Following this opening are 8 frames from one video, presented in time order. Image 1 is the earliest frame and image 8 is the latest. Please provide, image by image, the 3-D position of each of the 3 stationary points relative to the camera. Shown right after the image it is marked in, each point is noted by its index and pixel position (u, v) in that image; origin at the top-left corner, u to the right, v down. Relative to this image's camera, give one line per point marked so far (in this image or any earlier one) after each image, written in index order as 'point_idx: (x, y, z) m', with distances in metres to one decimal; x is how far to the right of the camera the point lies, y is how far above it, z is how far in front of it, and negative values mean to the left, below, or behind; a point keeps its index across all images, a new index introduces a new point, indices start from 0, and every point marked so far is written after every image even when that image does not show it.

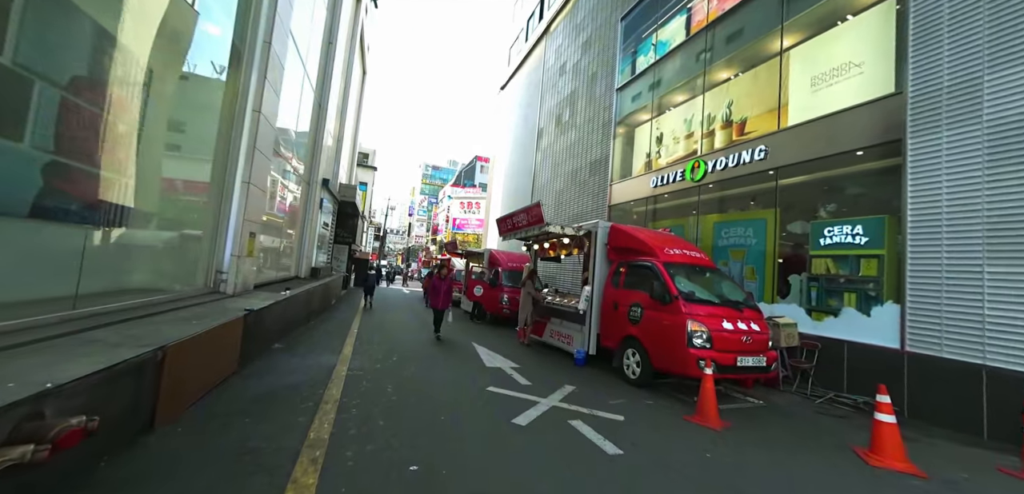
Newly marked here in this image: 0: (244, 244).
0: (-5.0, +0.1, +7.0) m
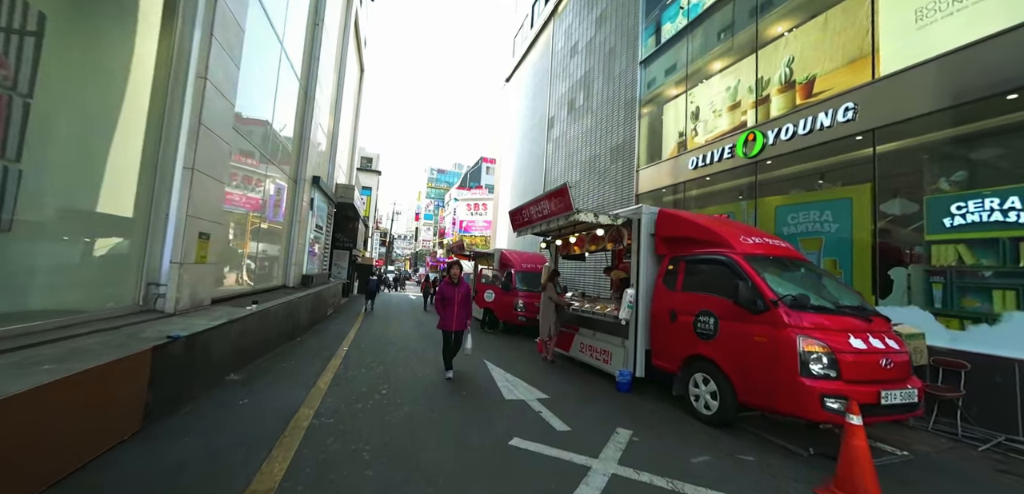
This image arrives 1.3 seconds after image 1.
0: (-4.7, 0.0, +5.5) m
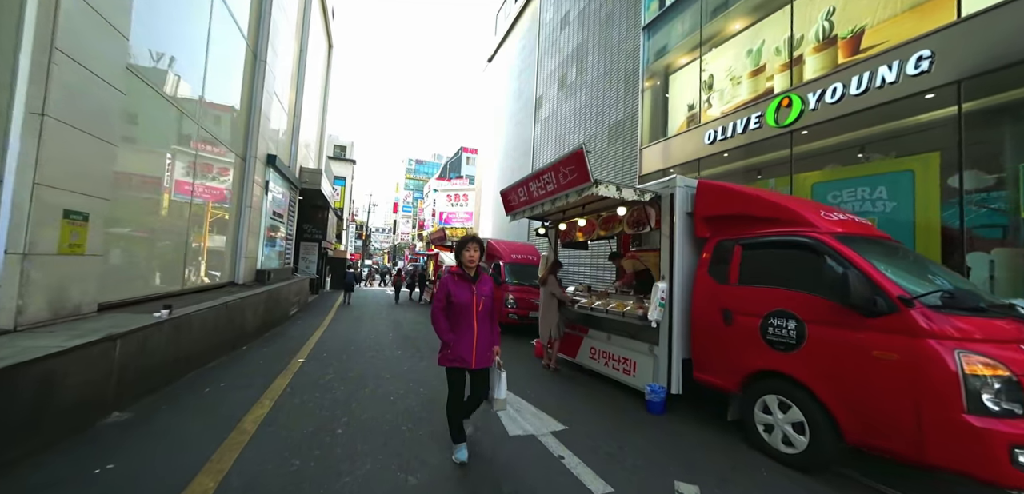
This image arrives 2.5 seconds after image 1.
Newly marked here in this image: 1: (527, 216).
0: (-4.7, +0.2, +3.9) m
1: (+0.2, +0.6, +6.7) m
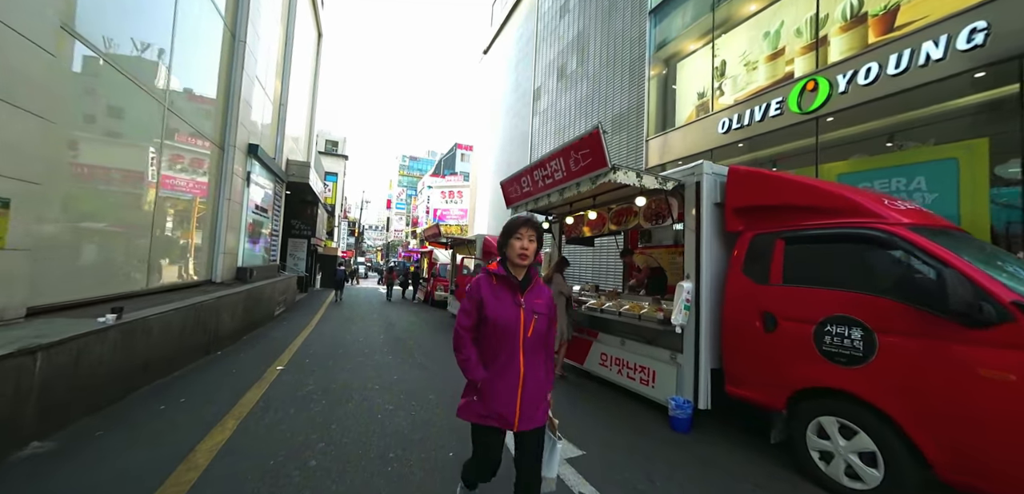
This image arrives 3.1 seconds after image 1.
0: (-4.6, +0.2, +3.2) m
1: (+0.3, +0.6, +6.1) m
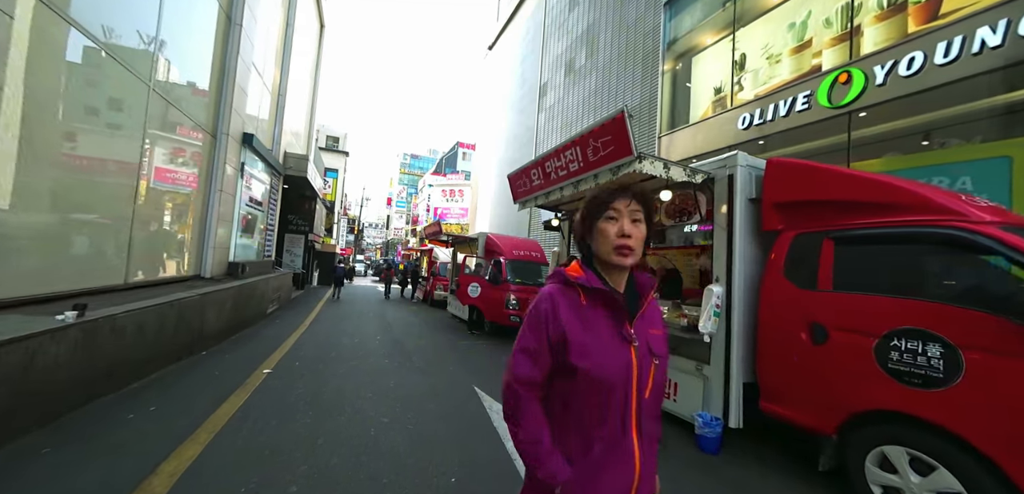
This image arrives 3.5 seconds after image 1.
0: (-4.5, +0.3, +2.8) m
1: (+0.4, +0.7, +5.7) m
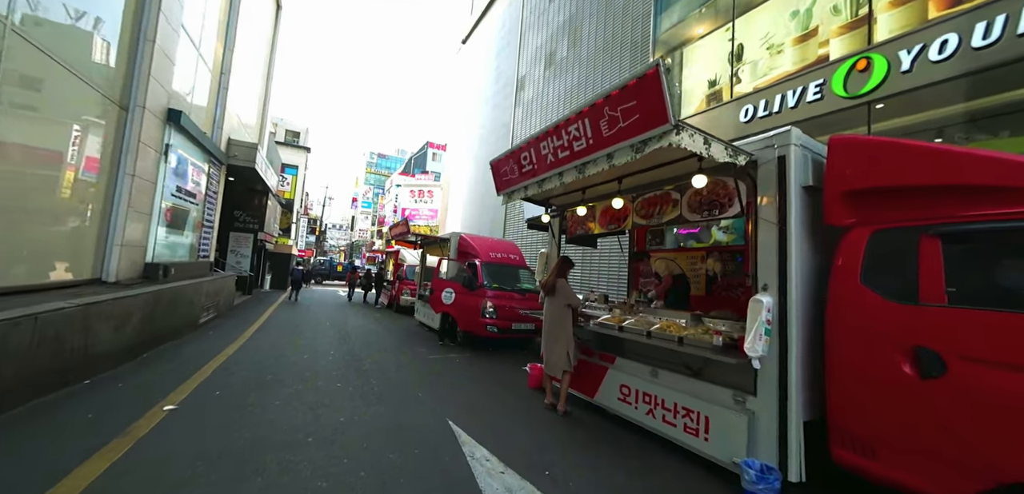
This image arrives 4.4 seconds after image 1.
0: (-4.4, +0.4, +1.4) m
1: (+0.2, +0.7, +4.7) m
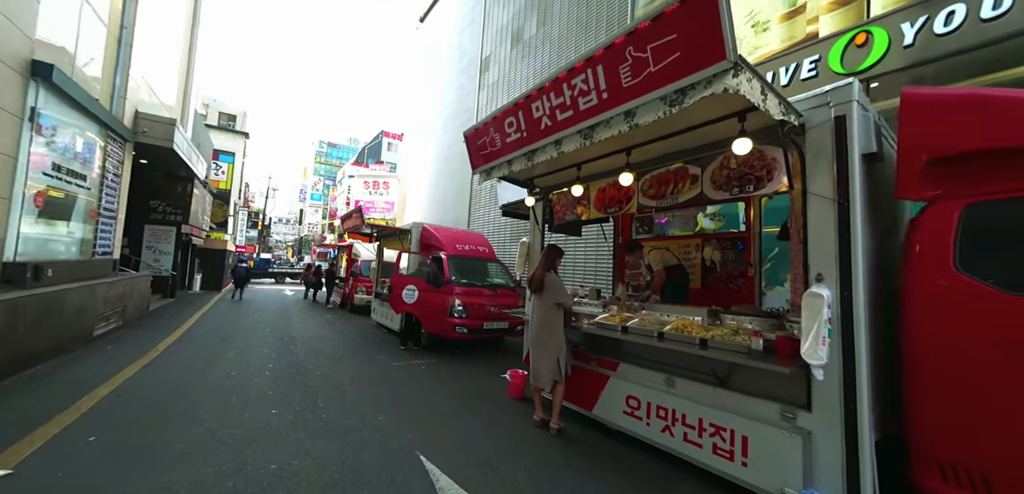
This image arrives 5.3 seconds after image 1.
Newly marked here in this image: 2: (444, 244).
0: (-4.2, +0.5, +0.1) m
1: (0.0, +0.8, +3.9) m
2: (-1.6, +0.1, +8.8) m
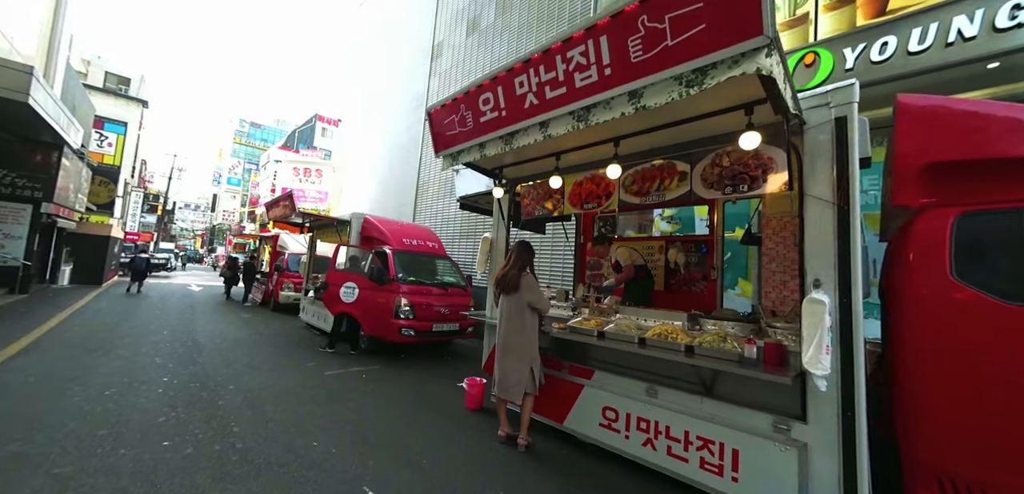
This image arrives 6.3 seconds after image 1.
0: (-3.8, +0.6, -1.0) m
1: (-0.3, +0.9, +3.4) m
2: (-2.7, +0.2, +8.0) m
